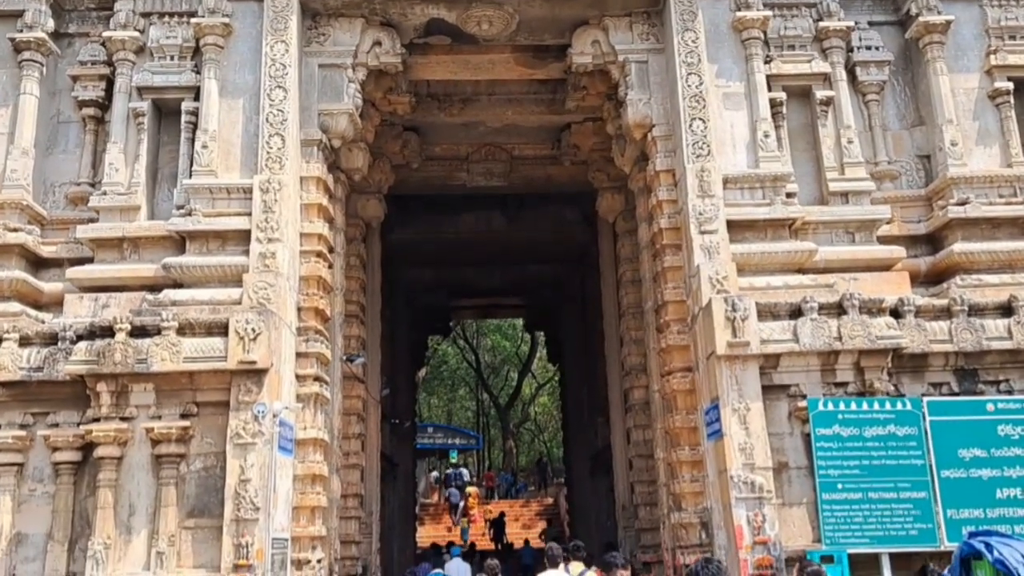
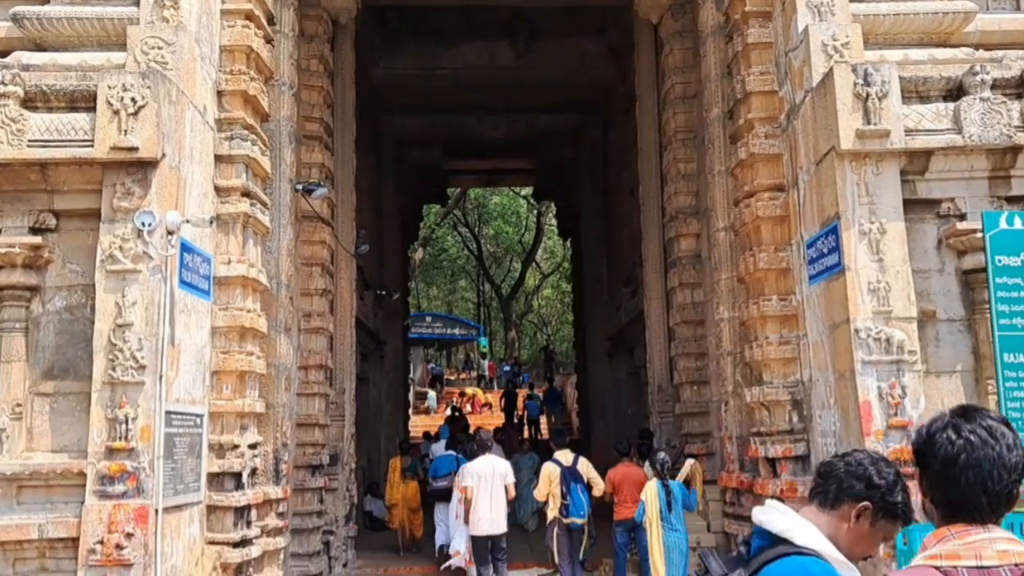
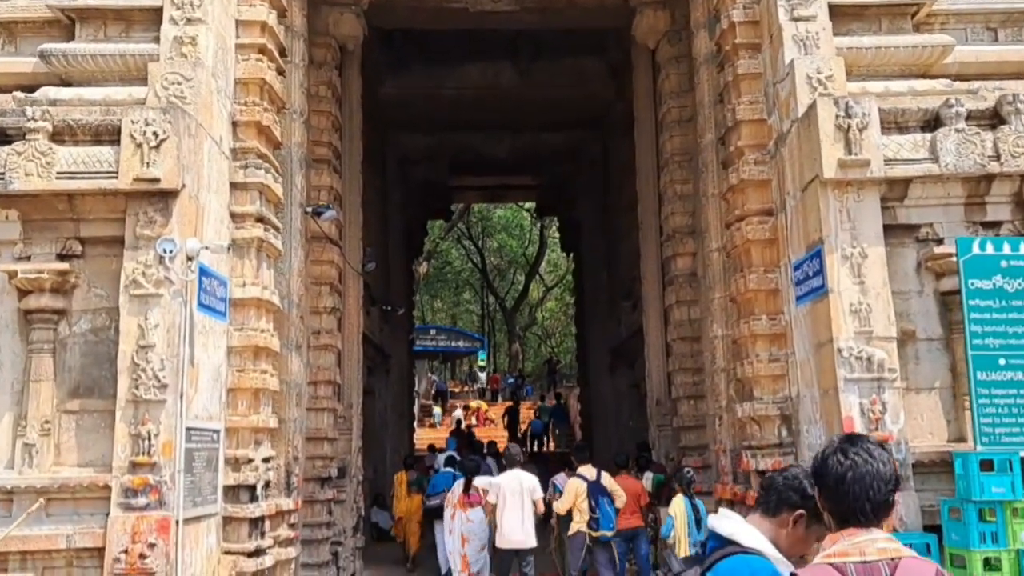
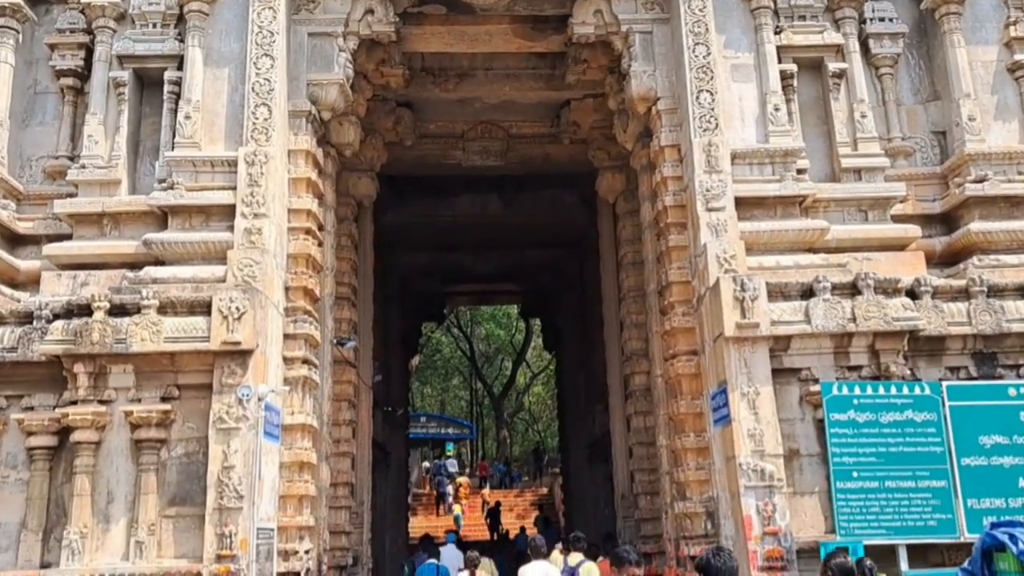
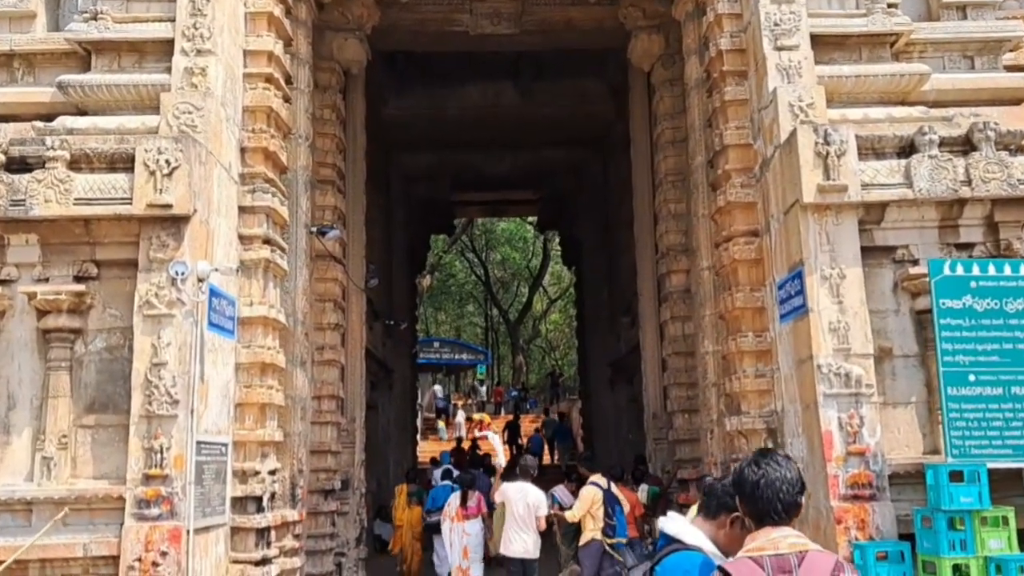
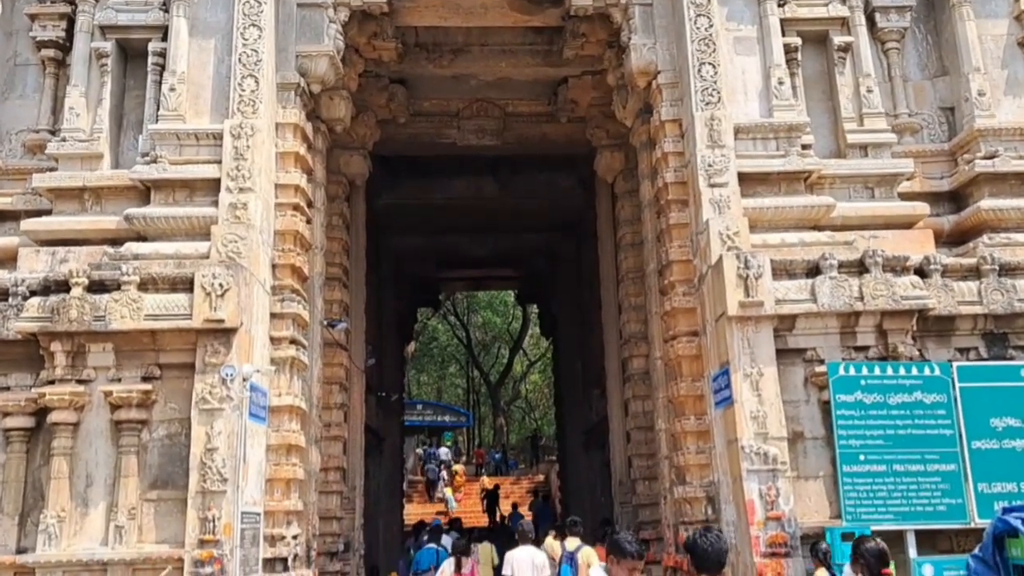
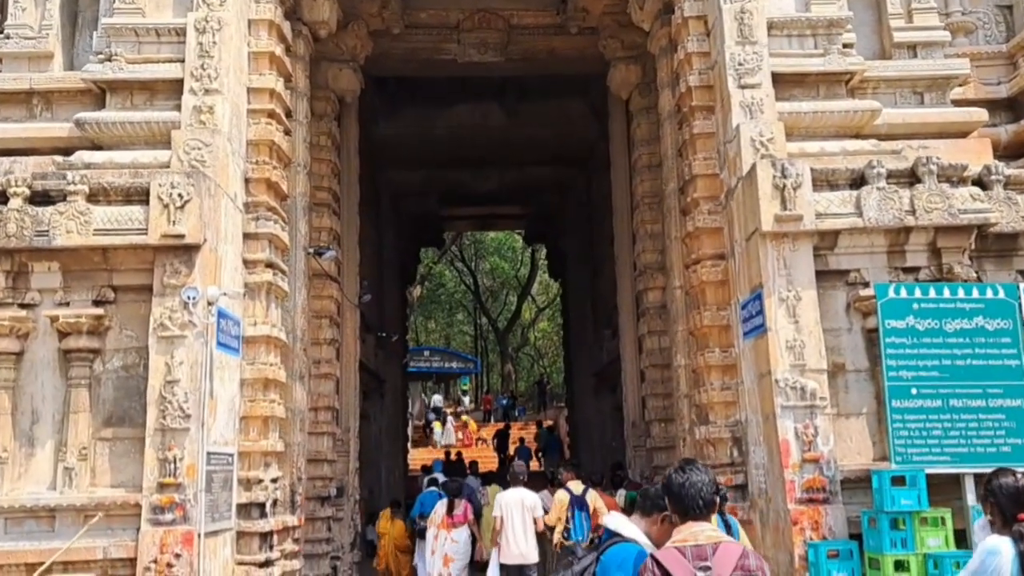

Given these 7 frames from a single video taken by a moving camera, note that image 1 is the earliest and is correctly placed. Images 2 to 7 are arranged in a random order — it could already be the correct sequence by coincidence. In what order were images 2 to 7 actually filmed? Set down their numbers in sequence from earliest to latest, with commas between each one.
4, 6, 7, 5, 3, 2
